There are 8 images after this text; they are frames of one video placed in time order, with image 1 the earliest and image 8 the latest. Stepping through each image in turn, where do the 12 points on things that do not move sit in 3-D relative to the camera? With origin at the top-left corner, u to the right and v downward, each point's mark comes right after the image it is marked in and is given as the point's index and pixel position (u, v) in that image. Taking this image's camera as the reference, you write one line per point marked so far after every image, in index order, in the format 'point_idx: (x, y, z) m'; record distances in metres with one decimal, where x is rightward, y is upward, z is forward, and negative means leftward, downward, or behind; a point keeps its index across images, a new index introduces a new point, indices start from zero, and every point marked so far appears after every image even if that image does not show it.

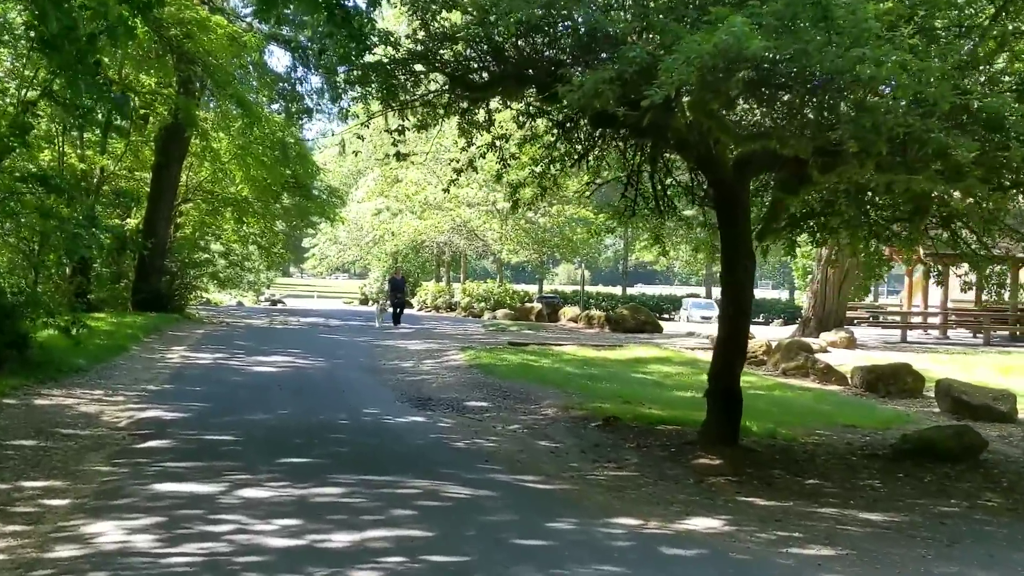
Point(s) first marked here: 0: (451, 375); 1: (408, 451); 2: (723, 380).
0: (-0.8, -1.1, +16.0) m
1: (-0.8, -1.3, +9.7) m
2: (+1.7, -0.7, +9.8) m
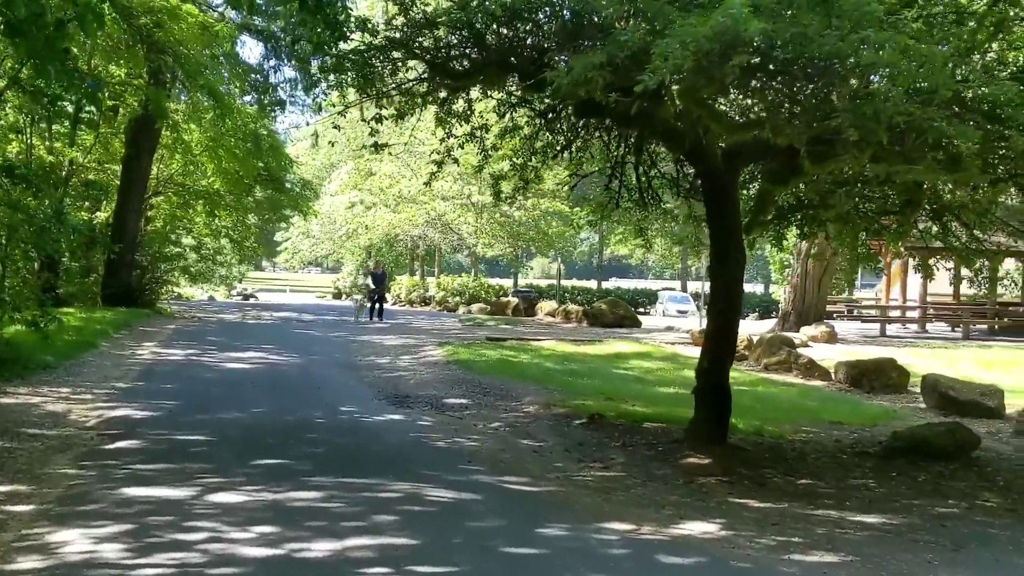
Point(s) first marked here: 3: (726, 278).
0: (-1.0, -1.0, +15.7) m
1: (-0.9, -1.2, +9.4) m
2: (+1.5, -0.7, +9.6) m
3: (+1.6, +0.1, +9.3) m
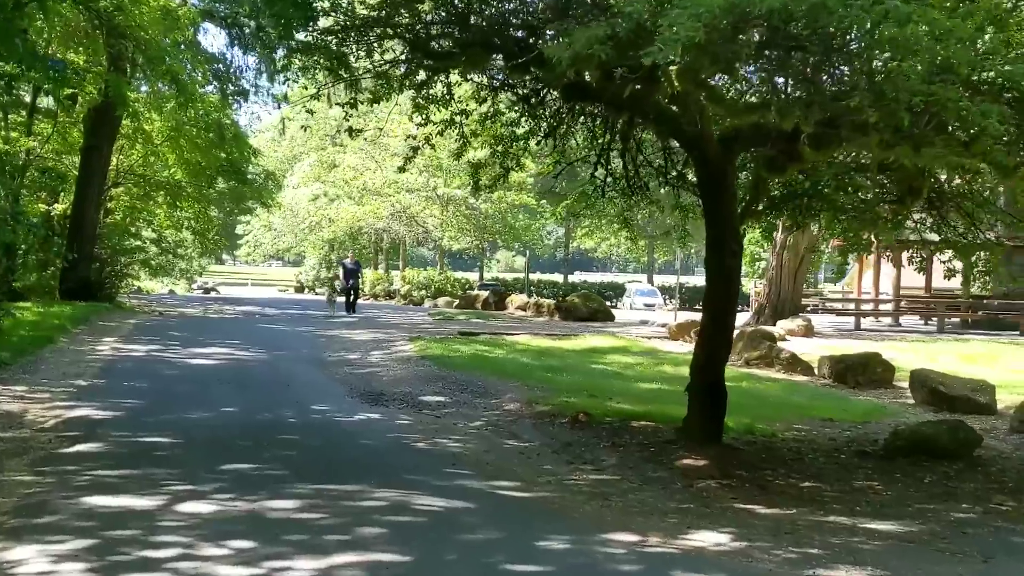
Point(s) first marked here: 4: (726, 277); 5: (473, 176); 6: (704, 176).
0: (-1.3, -1.0, +15.2) m
1: (-1.0, -1.2, +8.9) m
2: (+1.4, -0.6, +9.1) m
3: (+1.5, +0.1, +8.8) m
4: (+1.5, +0.1, +8.8) m
5: (-0.3, +1.0, +12.0) m
6: (+1.4, +0.8, +8.9) m
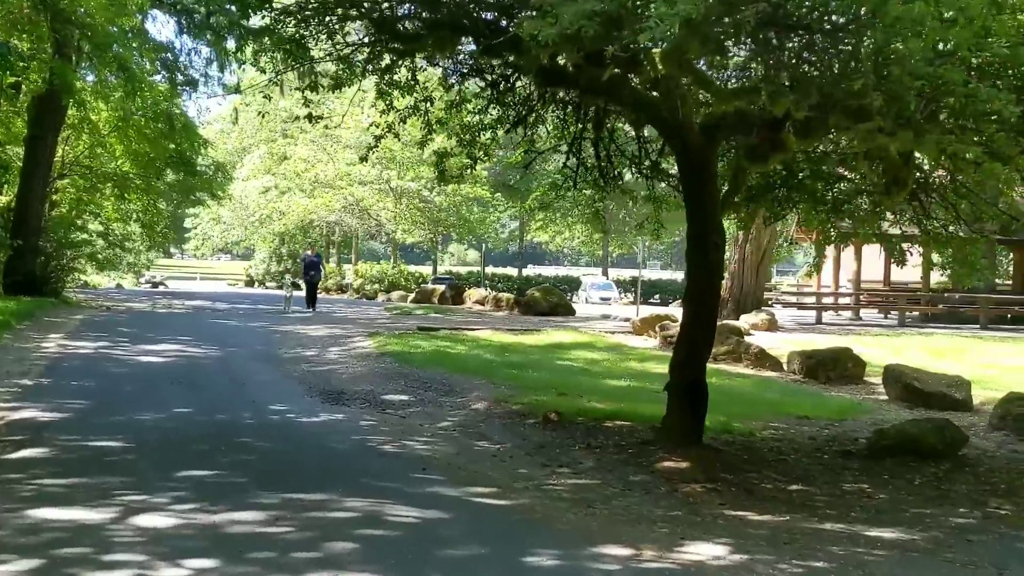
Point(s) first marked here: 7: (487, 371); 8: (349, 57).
0: (-1.8, -0.9, +14.7) m
1: (-1.2, -1.1, +8.4) m
2: (+1.2, -0.6, +8.8) m
3: (+1.3, +0.2, +8.4) m
4: (+1.3, +0.1, +8.4) m
5: (-0.7, +1.1, +11.5) m
6: (+1.2, +0.8, +8.5) m
7: (-0.3, -0.9, +14.0) m
8: (-1.3, +1.9, +10.3) m
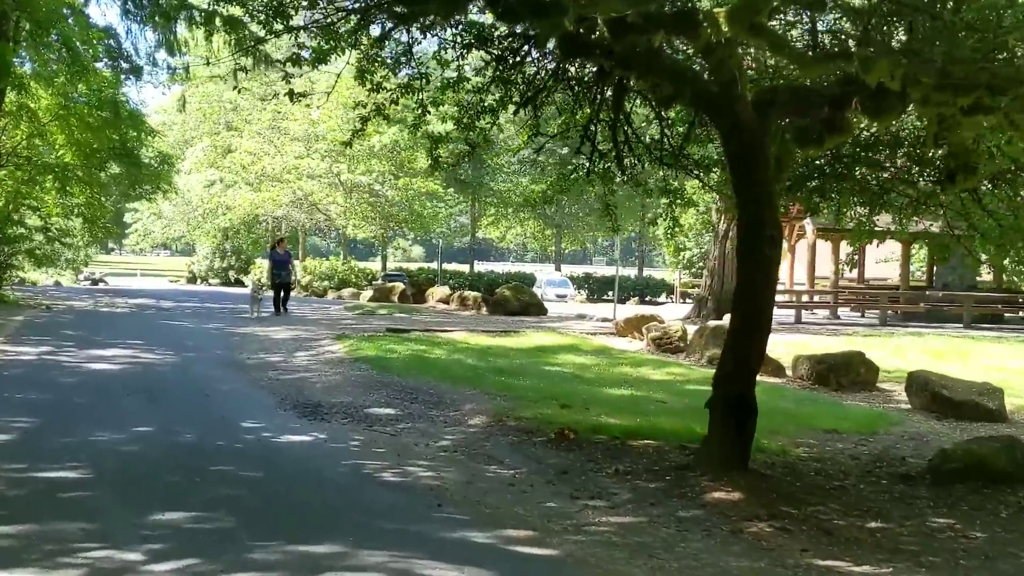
0: (-1.9, -0.9, +13.4) m
1: (-1.1, -1.2, +7.2) m
2: (+1.4, -0.6, +7.6) m
3: (+1.4, +0.1, +7.3) m
4: (+1.5, +0.1, +7.3) m
5: (-0.7, +1.1, +10.3) m
6: (+1.3, +0.8, +7.4) m
7: (-0.4, -0.9, +12.8) m
8: (-1.3, +1.9, +9.1) m
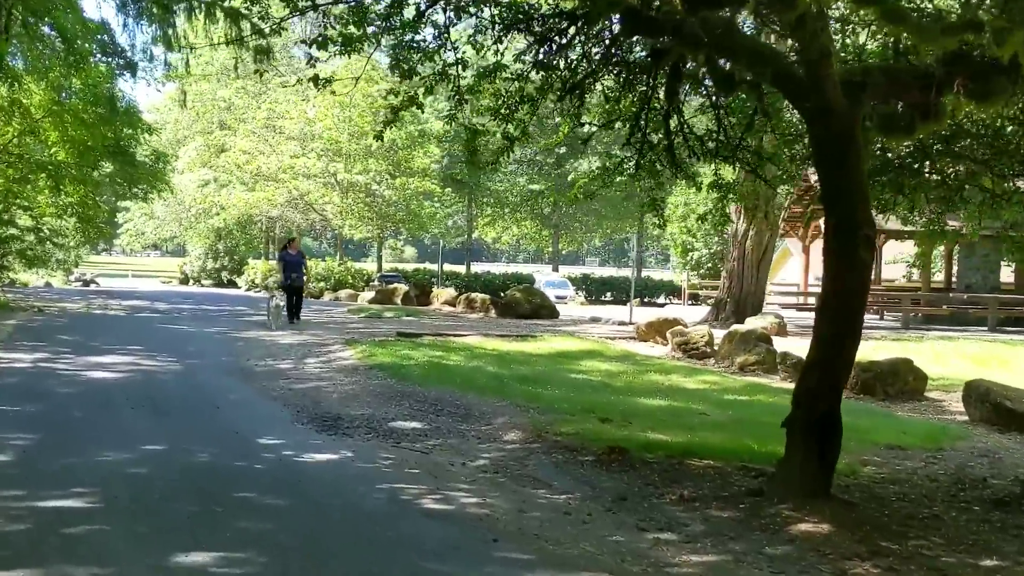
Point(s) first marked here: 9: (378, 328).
0: (-1.6, -0.9, +12.6) m
1: (-0.8, -1.2, +6.4) m
2: (+1.7, -0.6, +6.9) m
3: (+1.8, +0.1, +6.5) m
4: (+1.8, +0.1, +6.5) m
5: (-0.4, +1.0, +9.5) m
6: (+1.6, +0.8, +6.6) m
7: (-0.1, -1.0, +12.0) m
8: (-1.0, +1.8, +8.3) m
9: (-2.1, -0.6, +19.2) m
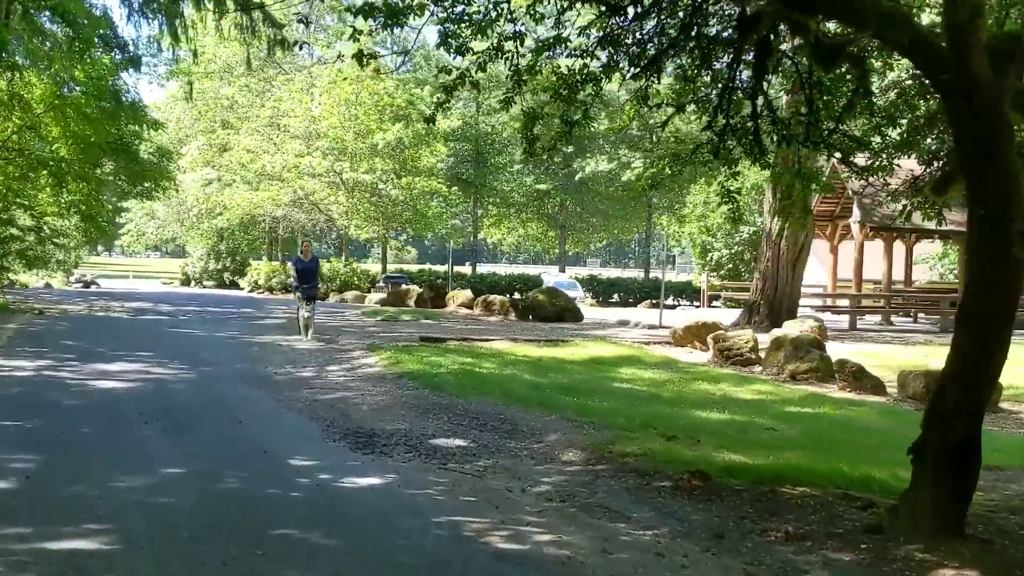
0: (-1.2, -1.0, +11.7) m
1: (-0.4, -1.2, +5.4) m
2: (+2.1, -0.7, +5.9) m
3: (+2.2, +0.1, +5.6) m
4: (+2.2, 0.0, +5.5) m
5: (0.0, +1.0, +8.6) m
6: (+2.0, +0.8, +5.6) m
7: (+0.3, -1.0, +11.1) m
8: (-0.6, +1.8, +7.3) m
9: (-1.7, -0.6, +18.2) m
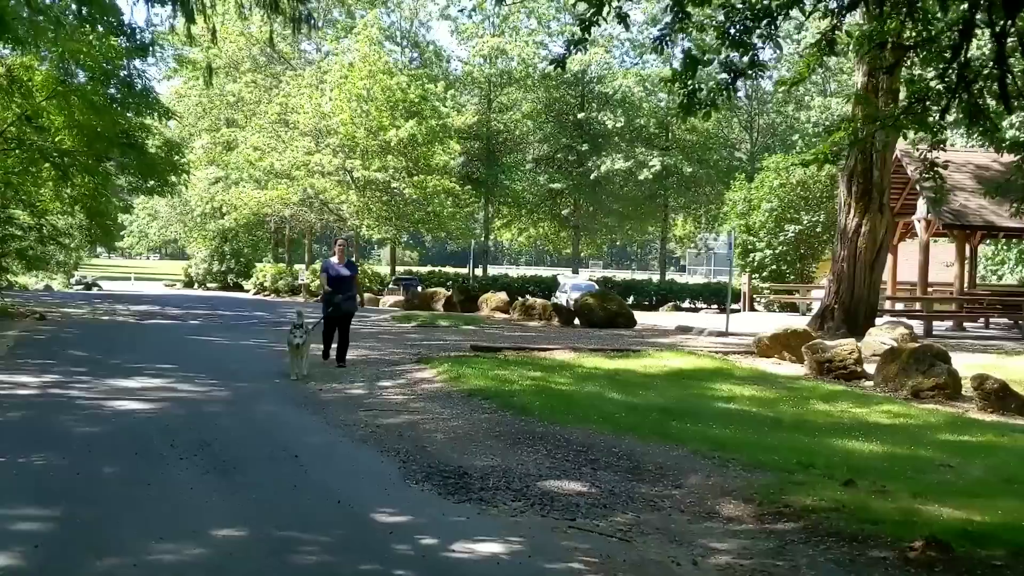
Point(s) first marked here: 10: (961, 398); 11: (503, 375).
0: (-0.5, -1.0, +9.8) m
1: (+0.4, -1.2, +3.6) m
2: (+2.8, -0.7, +4.0) m
3: (+2.9, +0.1, +3.7) m
4: (+2.9, 0.0, +3.7) m
5: (+0.8, +1.0, +6.7) m
6: (+2.8, +0.7, +3.8) m
7: (+1.0, -1.0, +9.2) m
8: (+0.2, +1.8, +5.4) m
9: (-0.9, -0.7, +16.3) m
10: (+4.3, -1.0, +11.9) m
11: (-0.1, -0.8, +12.1) m
